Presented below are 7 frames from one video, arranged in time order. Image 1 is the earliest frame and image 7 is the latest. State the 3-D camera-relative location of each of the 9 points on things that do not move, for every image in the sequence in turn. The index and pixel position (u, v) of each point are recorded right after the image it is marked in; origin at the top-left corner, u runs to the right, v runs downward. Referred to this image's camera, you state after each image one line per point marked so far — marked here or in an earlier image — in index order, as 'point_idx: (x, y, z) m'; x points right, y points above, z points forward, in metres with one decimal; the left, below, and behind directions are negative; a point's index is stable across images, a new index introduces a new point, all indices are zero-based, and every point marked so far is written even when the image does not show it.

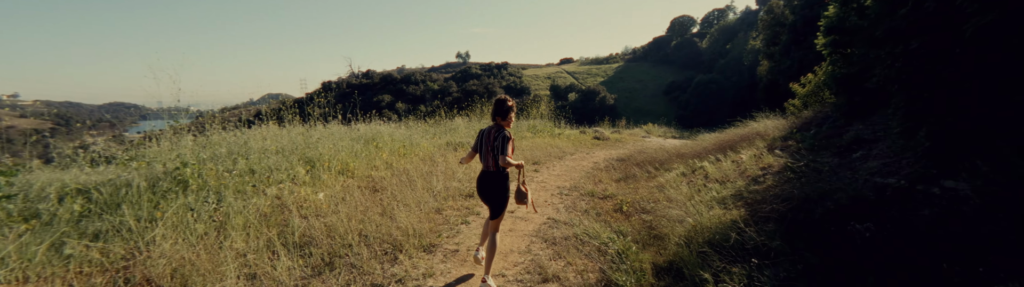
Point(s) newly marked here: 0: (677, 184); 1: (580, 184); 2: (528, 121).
0: (+3.1, -0.8, +6.3) m
1: (+1.4, -0.9, +7.2) m
2: (+0.7, +1.1, +15.7) m
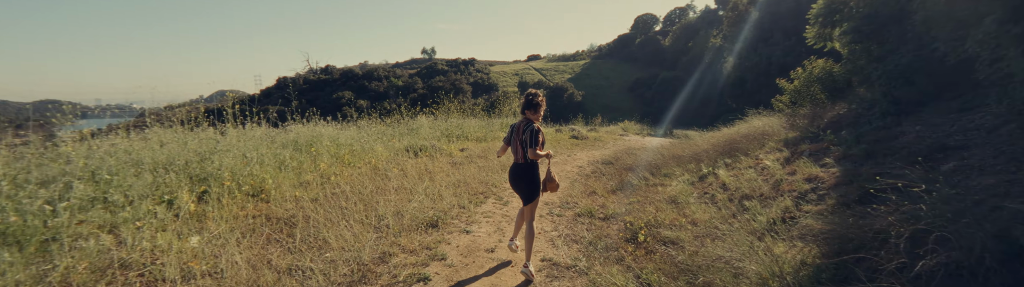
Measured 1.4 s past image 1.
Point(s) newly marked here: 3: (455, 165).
0: (+2.7, -0.8, +5.1) m
1: (+1.0, -0.9, +5.8) m
2: (-0.5, +1.0, +14.3) m
3: (-1.2, -0.5, +7.5) m
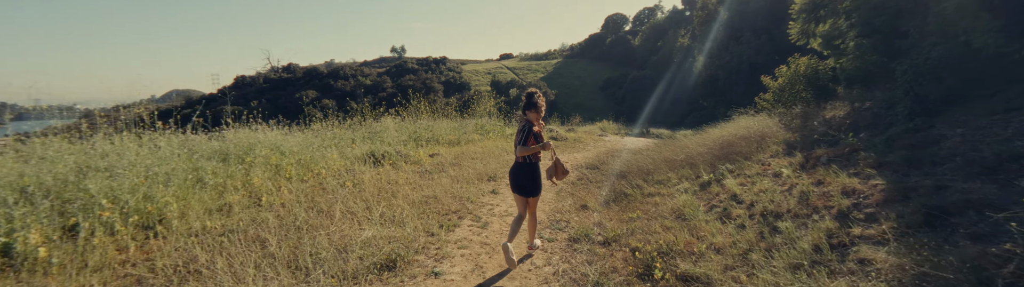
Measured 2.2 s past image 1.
0: (+2.5, -0.9, +4.4) m
1: (+0.7, -1.0, +4.9) m
2: (-1.5, +0.9, +13.2) m
3: (-1.7, -0.6, +6.4) m
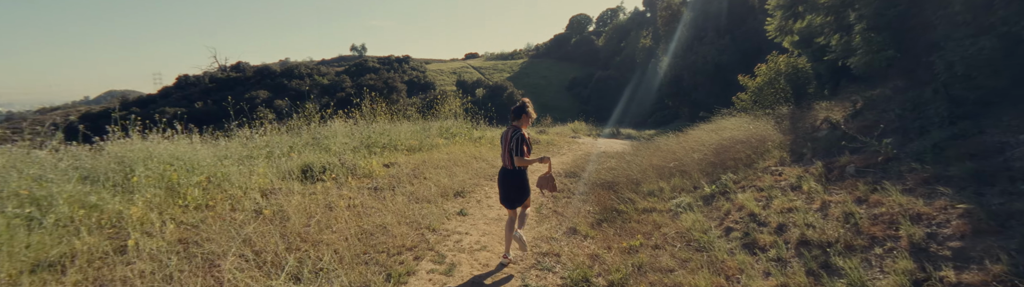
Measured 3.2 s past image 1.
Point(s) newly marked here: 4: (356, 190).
0: (+2.2, -1.0, +3.6) m
1: (+0.4, -1.2, +3.9) m
2: (-2.6, +0.7, +12.0) m
3: (-2.1, -0.8, +5.2) m
4: (-2.4, -0.7, +5.3) m
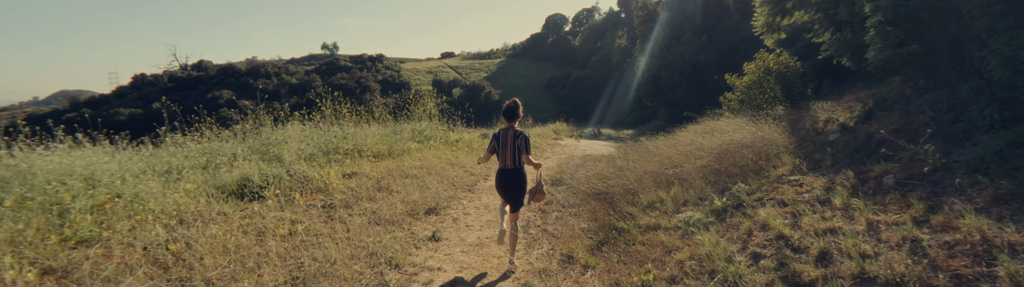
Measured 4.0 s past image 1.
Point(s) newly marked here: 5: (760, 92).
0: (+2.1, -1.1, +2.9) m
1: (+0.3, -1.3, +3.2) m
2: (-3.3, +0.6, +11.0) m
3: (-2.4, -0.9, +4.3) m
4: (-2.7, -0.9, +4.3) m
5: (+6.6, +1.4, +9.1) m
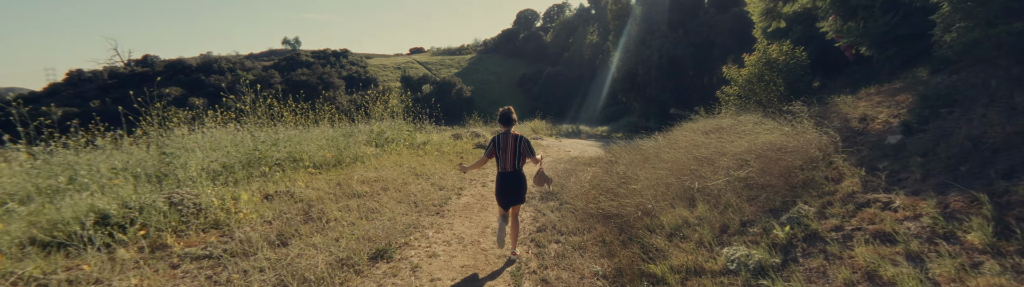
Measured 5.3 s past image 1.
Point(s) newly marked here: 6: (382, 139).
0: (+2.1, -1.2, +1.7) m
1: (+0.2, -1.4, +1.8) m
2: (-4.0, +0.5, +9.3) m
3: (-2.5, -1.1, +2.7) m
4: (-2.8, -1.0, +2.8) m
5: (+6.1, +1.4, +8.2) m
6: (-3.5, +0.1, +9.1) m
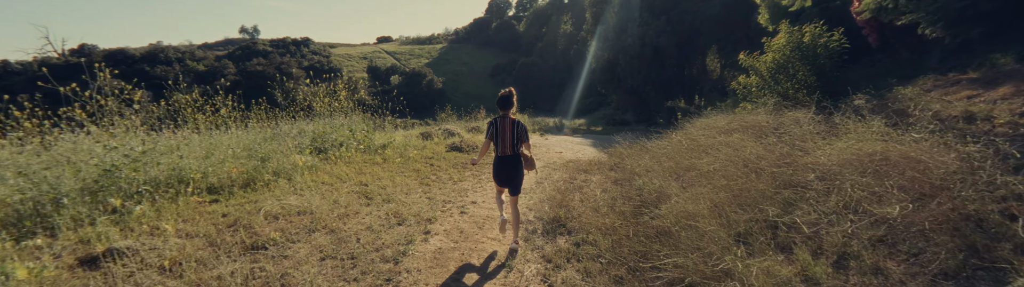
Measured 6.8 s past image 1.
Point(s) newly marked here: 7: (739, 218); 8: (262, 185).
0: (+2.3, -1.4, +0.3) m
1: (+0.4, -1.6, +0.2) m
2: (-4.4, +0.4, +7.3) m
3: (-2.3, -1.3, +0.9) m
4: (-2.6, -1.3, +0.9) m
5: (+5.7, +1.4, +7.0) m
6: (-3.9, 0.0, +7.1) m
7: (+2.2, -0.7, +3.5) m
8: (-3.5, -0.6, +4.9) m
